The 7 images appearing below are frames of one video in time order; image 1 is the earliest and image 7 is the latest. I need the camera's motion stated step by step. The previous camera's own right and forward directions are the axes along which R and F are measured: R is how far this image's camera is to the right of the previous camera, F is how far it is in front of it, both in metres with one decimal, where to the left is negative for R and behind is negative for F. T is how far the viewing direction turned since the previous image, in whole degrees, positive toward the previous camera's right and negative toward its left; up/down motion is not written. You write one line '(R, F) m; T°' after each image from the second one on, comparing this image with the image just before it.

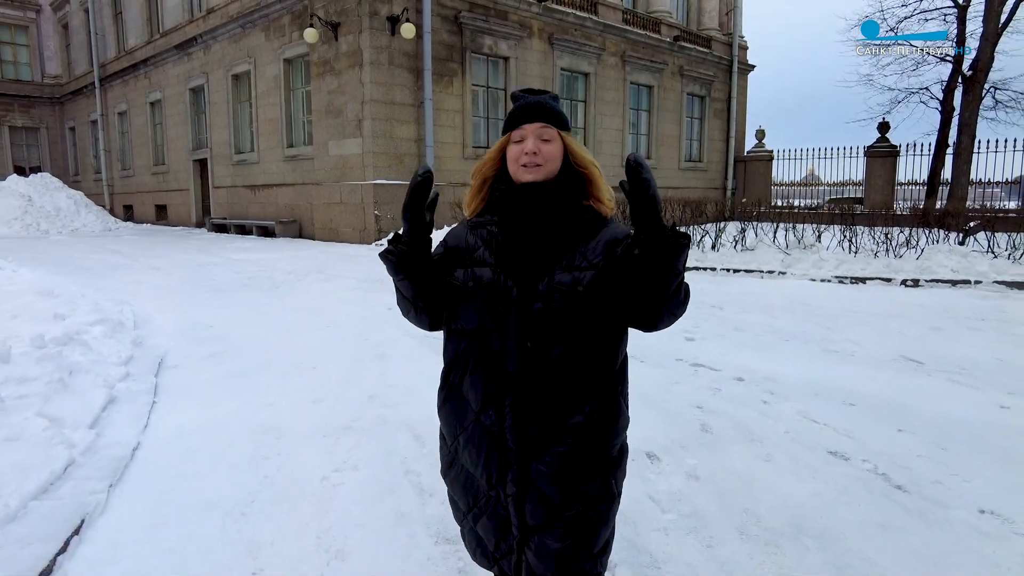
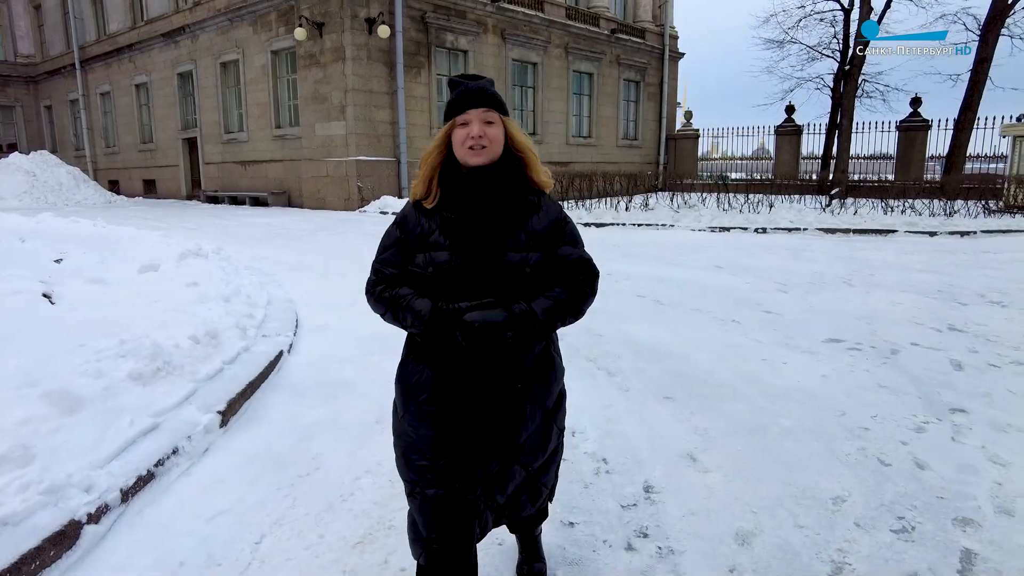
(-0.1, -3.3) m; +4°
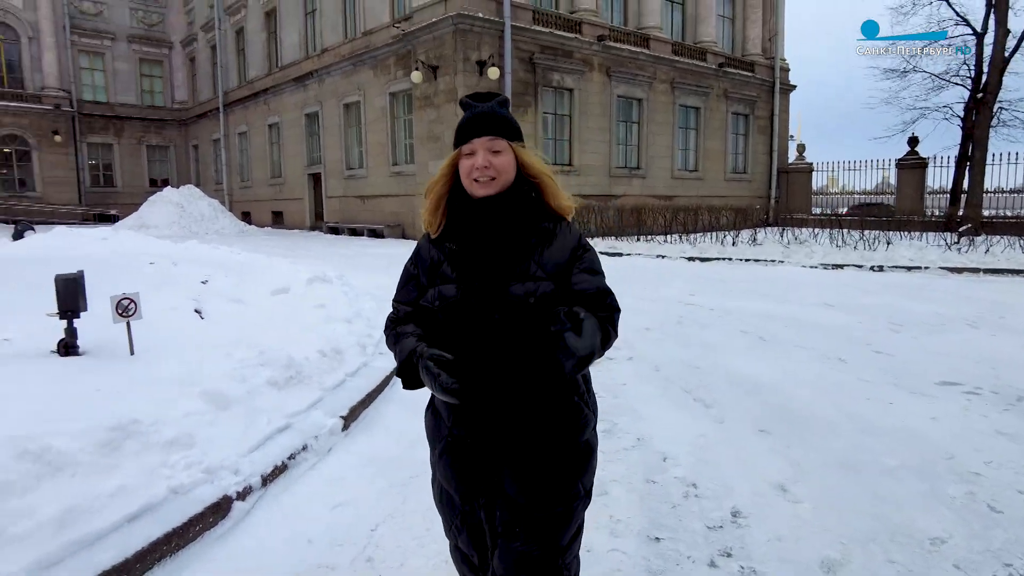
(0.0, -0.2) m; -9°
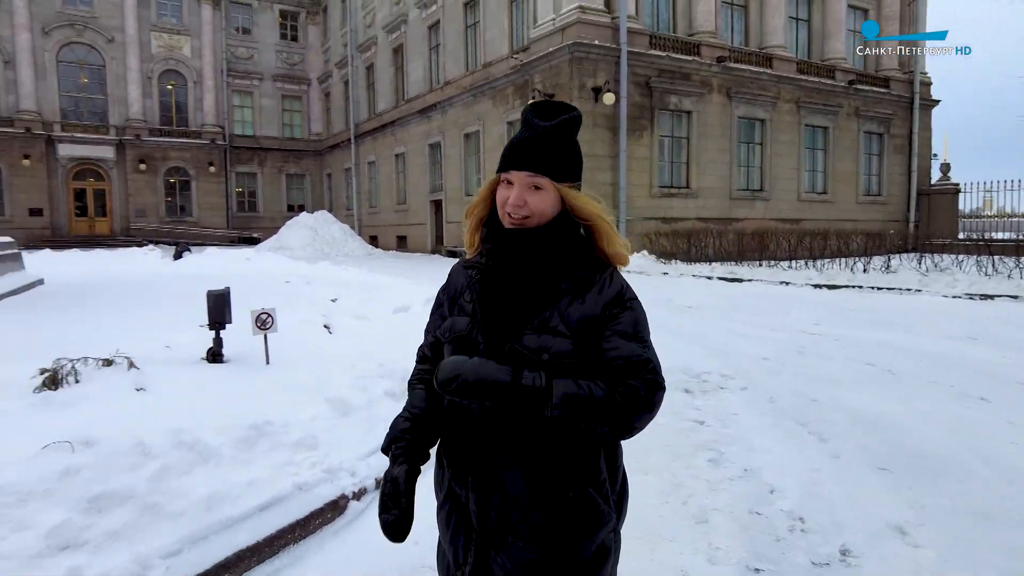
(+0.1, -0.1) m; -10°
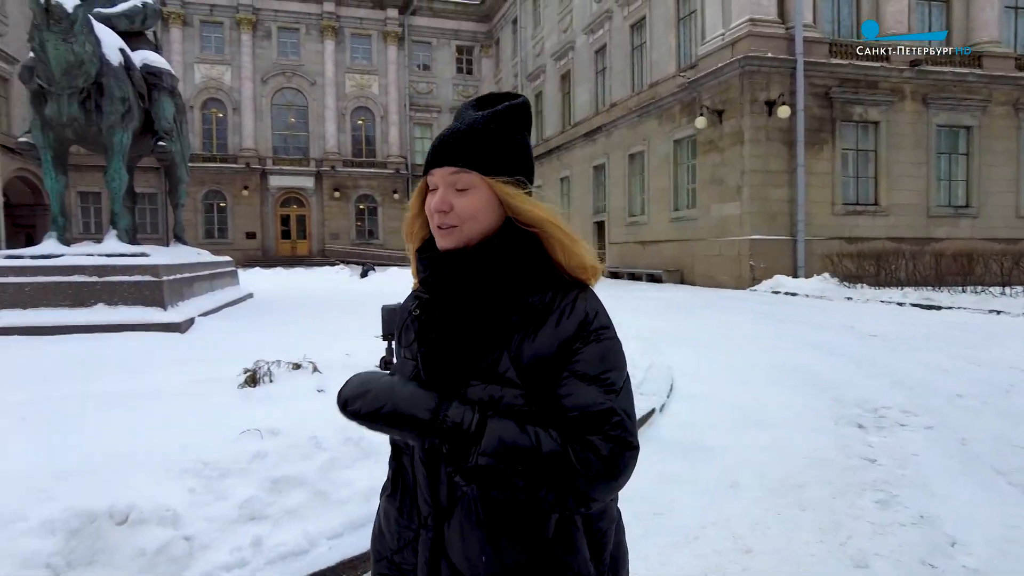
(+0.1, -0.1) m; -14°
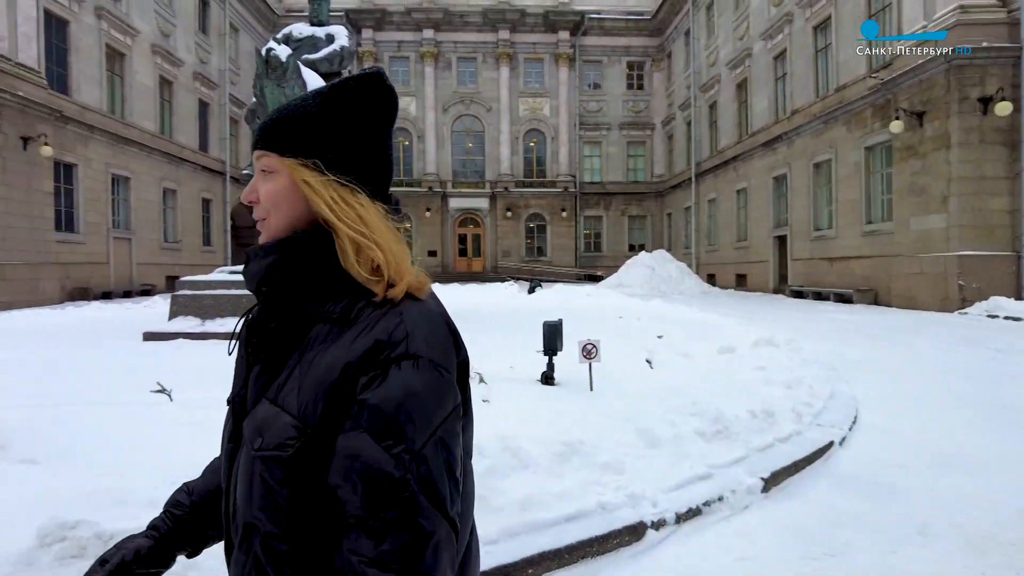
(+0.1, 0.0) m; -15°
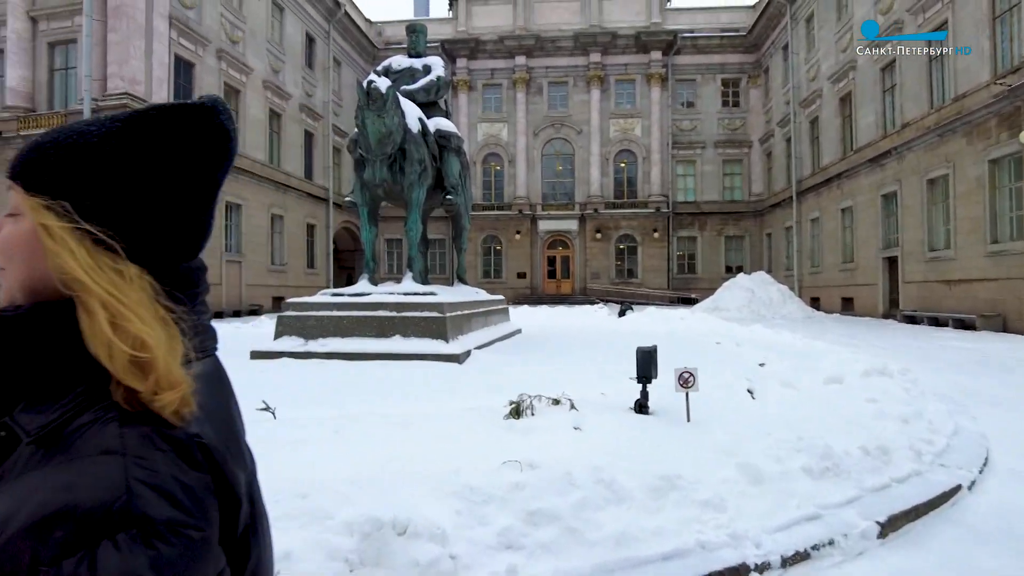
(0.0, 0.0) m; -8°
